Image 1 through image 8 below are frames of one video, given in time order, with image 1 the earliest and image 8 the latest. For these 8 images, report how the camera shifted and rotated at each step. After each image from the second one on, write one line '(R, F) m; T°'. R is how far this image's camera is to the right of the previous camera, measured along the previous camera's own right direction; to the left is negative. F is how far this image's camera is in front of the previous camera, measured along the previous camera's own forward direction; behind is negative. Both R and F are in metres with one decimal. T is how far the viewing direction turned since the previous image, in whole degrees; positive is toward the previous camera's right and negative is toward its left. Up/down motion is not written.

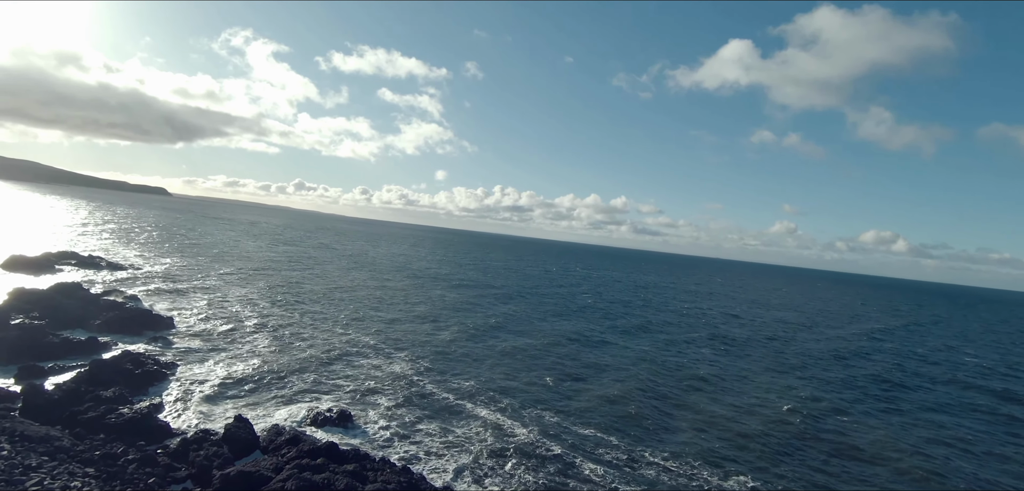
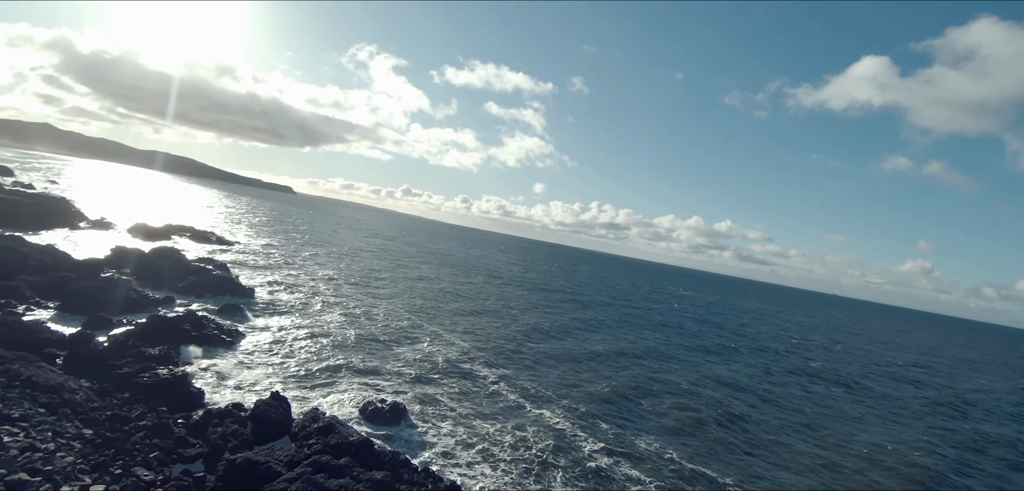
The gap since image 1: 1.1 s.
(-0.1, +5.5) m; -10°
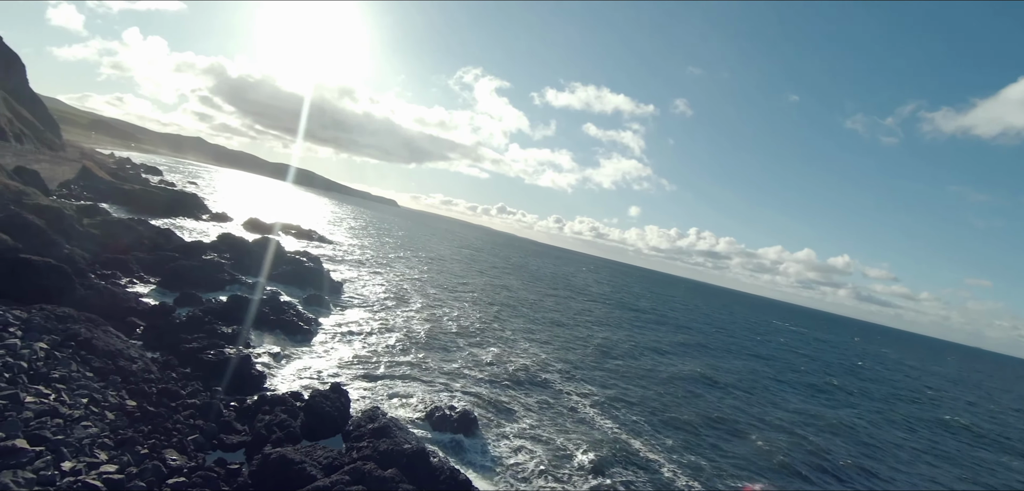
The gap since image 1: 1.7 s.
(-0.2, +3.4) m; -10°
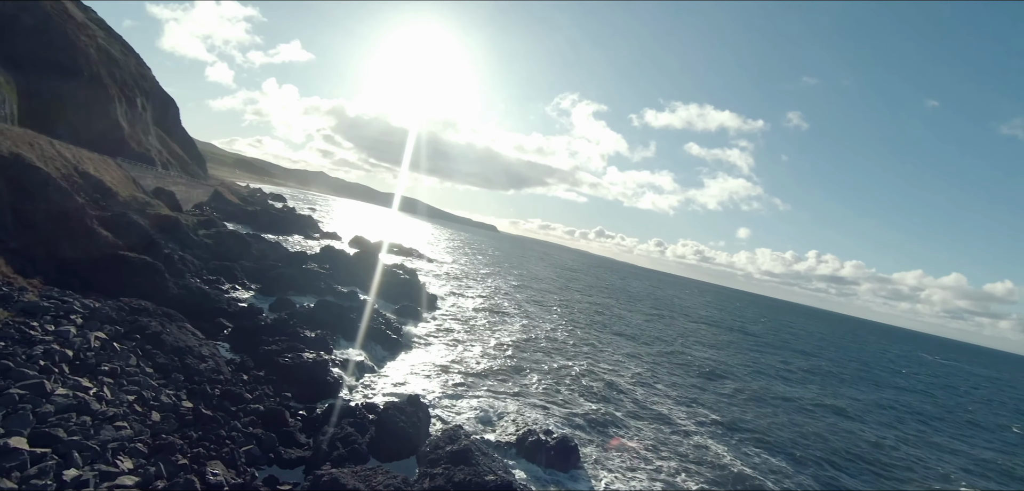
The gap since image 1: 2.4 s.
(-0.3, +3.3) m; -11°
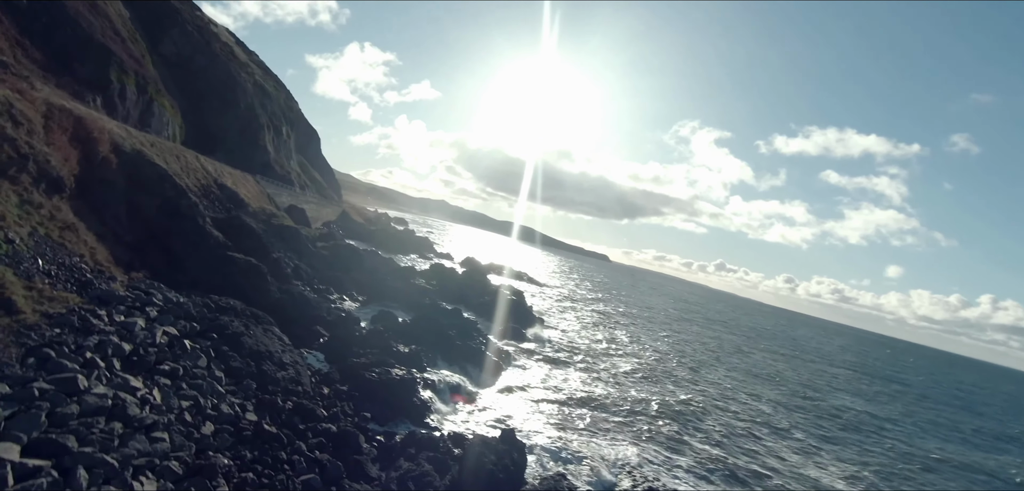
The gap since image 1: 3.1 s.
(-0.2, +3.0) m; -12°
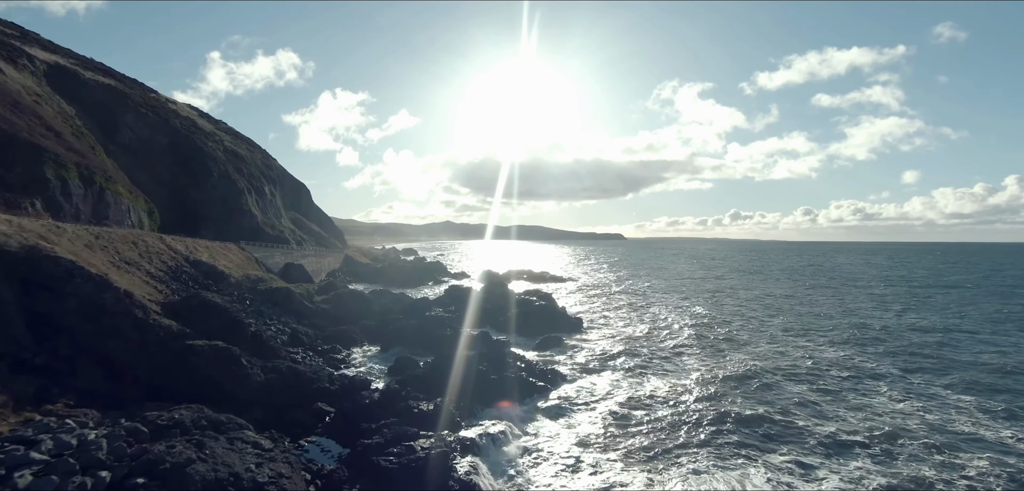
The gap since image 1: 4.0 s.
(-0.1, +4.3) m; -1°
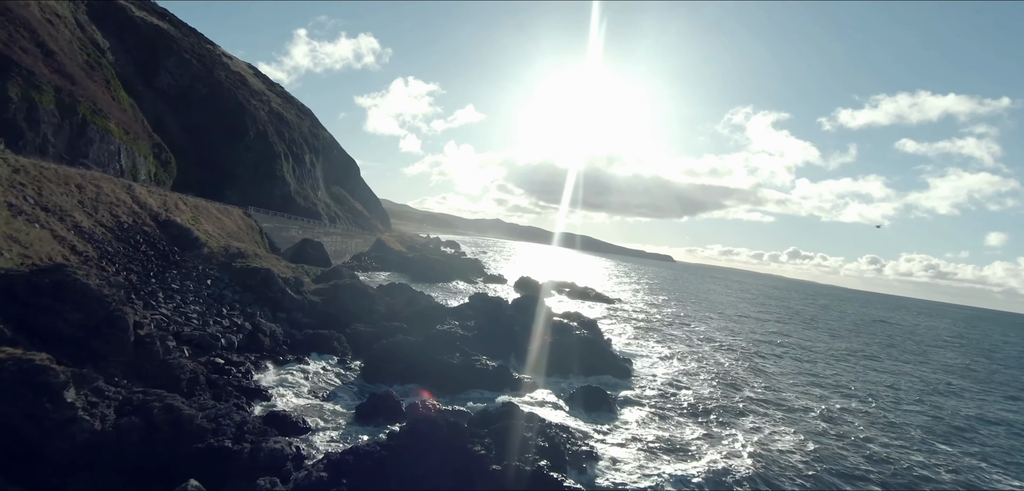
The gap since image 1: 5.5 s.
(0.0, +7.8) m; -5°
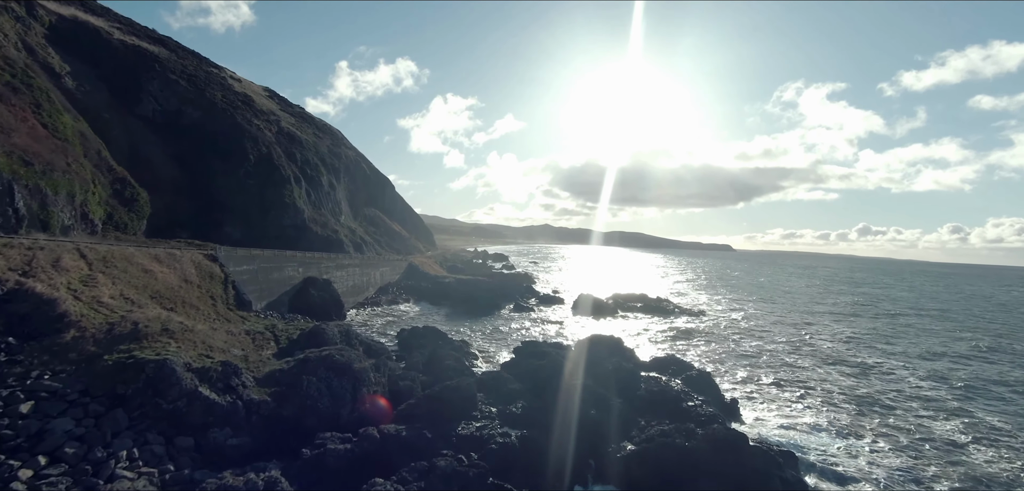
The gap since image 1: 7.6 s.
(-0.2, +11.5) m; -6°
